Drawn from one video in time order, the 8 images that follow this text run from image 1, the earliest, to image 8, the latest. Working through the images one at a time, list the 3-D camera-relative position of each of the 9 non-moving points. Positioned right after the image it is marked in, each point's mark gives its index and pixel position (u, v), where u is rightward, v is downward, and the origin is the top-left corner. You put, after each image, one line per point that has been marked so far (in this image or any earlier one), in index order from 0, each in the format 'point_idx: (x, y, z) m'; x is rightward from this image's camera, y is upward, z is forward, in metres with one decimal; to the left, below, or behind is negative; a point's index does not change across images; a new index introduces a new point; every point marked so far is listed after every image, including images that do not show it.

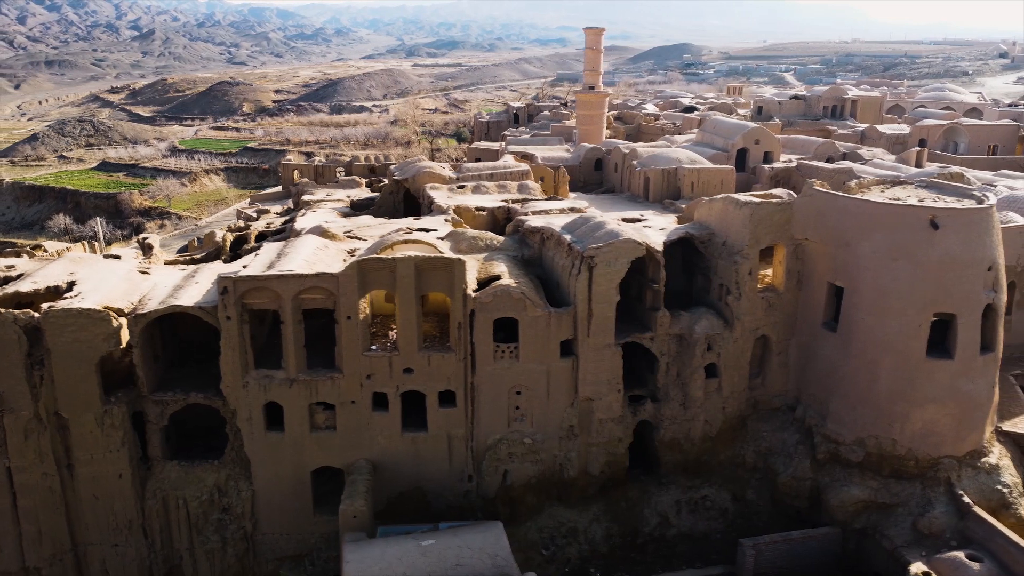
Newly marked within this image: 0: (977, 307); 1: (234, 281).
0: (+10.6, -0.5, +18.9) m
1: (-6.4, +0.2, +19.3) m
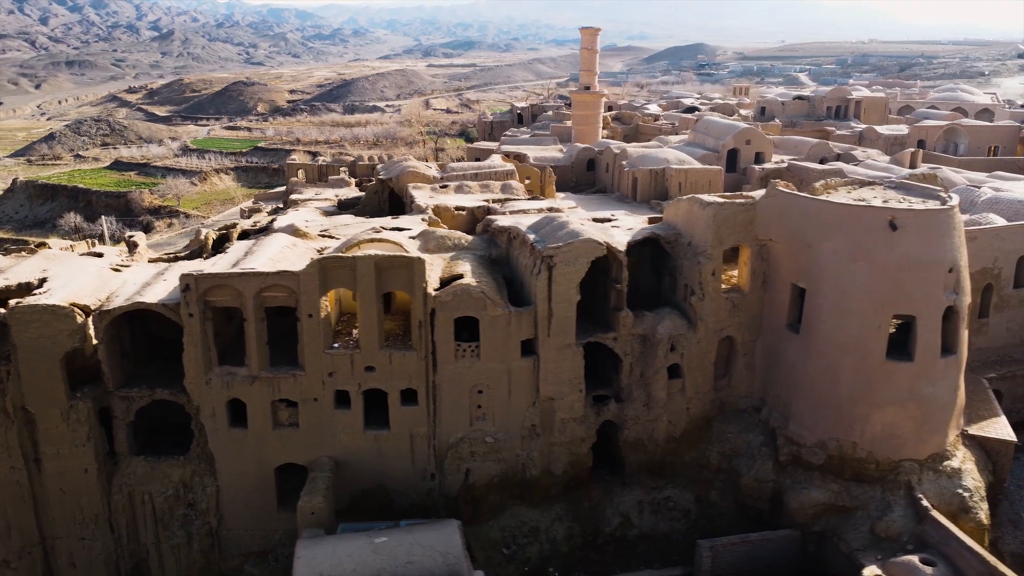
0: (+9.6, -0.5, +18.8) m
1: (-7.4, +0.2, +19.5) m
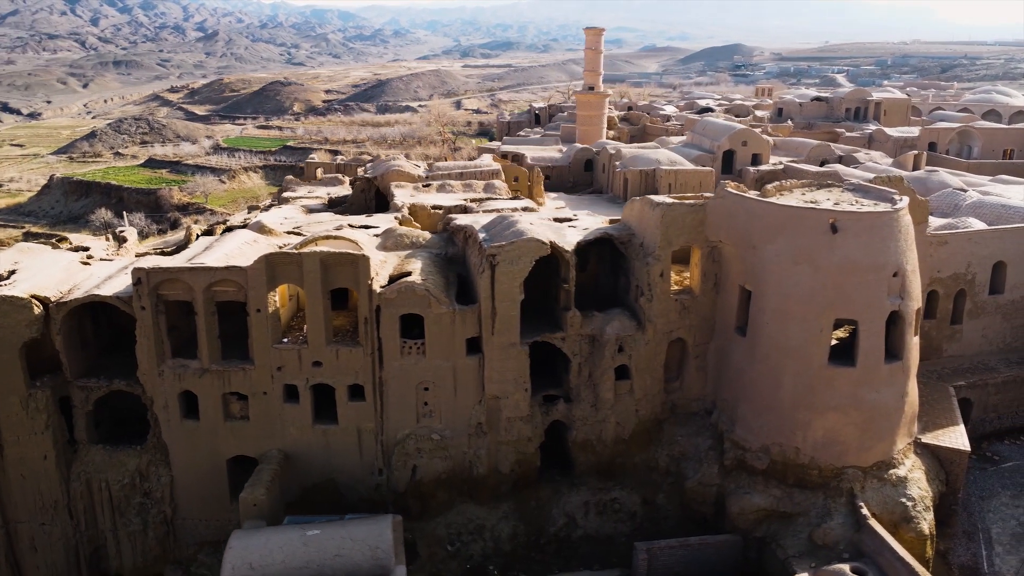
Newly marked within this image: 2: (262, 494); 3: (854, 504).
0: (+8.1, -0.6, +18.4) m
1: (-8.8, +0.4, +20.0) m
2: (-5.8, -4.8, +19.5) m
3: (+7.7, -4.9, +18.6) m
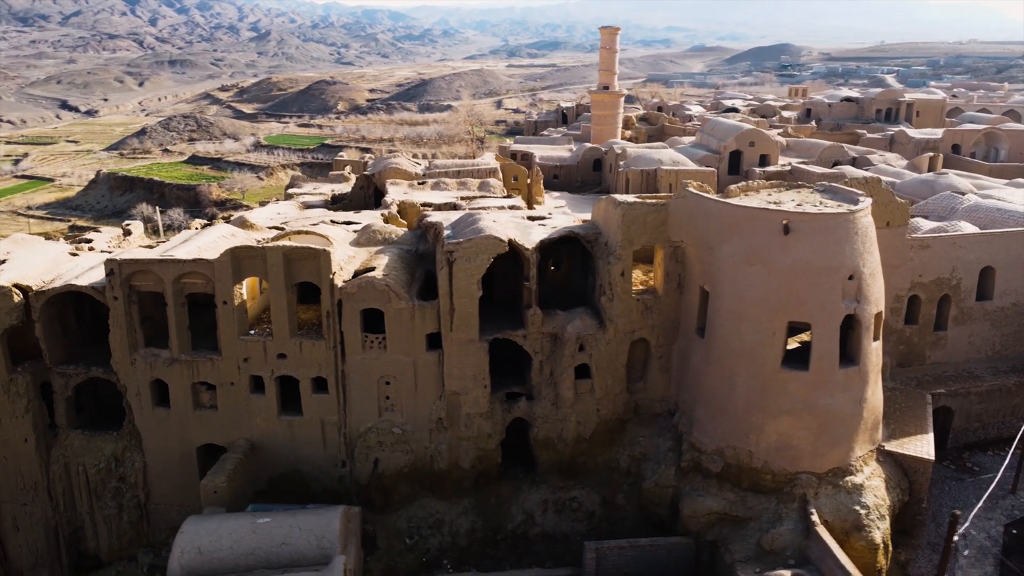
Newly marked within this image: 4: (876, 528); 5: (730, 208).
0: (+7.0, -0.7, +18.1) m
1: (-9.8, +0.6, +20.6) m
2: (-7.0, -4.7, +20.0) m
3: (+6.5, -4.9, +18.3) m
4: (+7.9, -5.2, +18.1) m
5: (+4.9, +1.8, +18.7) m
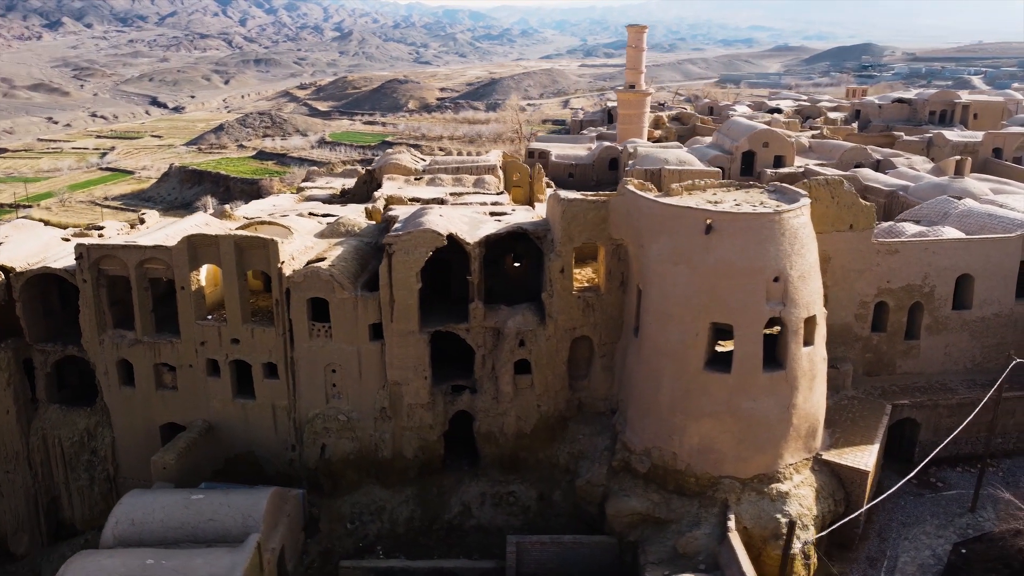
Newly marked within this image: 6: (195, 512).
0: (+5.2, -0.7, +17.7) m
1: (-11.2, +1.0, +21.8) m
2: (-8.6, -4.3, +20.9) m
3: (+4.6, -4.9, +18.0) m
4: (+6.0, -5.3, +17.6) m
5: (+3.3, +1.8, +18.5) m
6: (-7.2, -5.1, +19.0) m
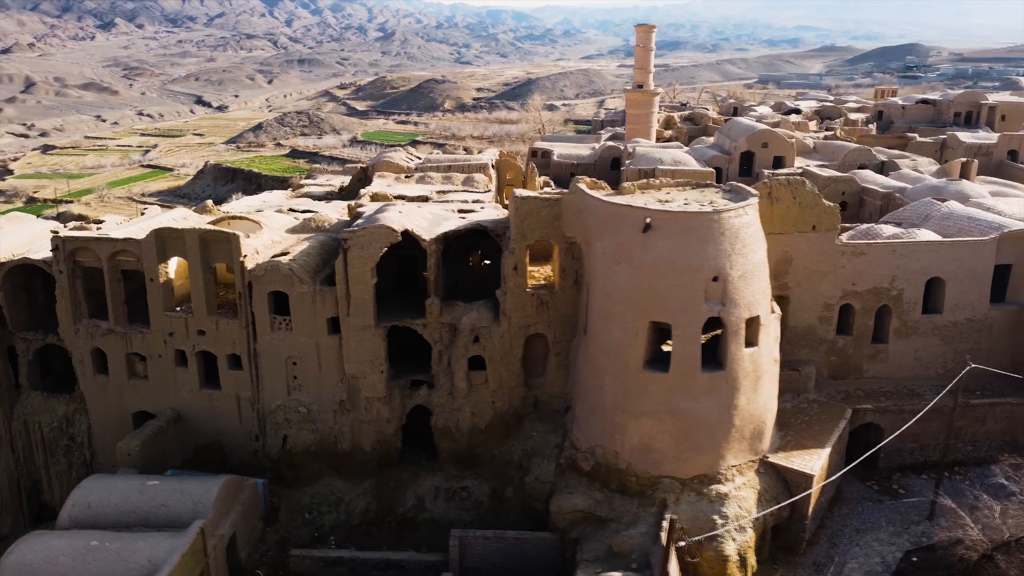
0: (+3.9, -0.7, +17.6) m
1: (-12.2, +1.3, +22.6) m
2: (-9.8, -4.1, +21.5) m
3: (+3.2, -4.9, +17.9) m
4: (+4.6, -5.3, +17.5) m
5: (+2.0, +1.8, +18.5) m
6: (-8.6, -4.9, +19.5) m
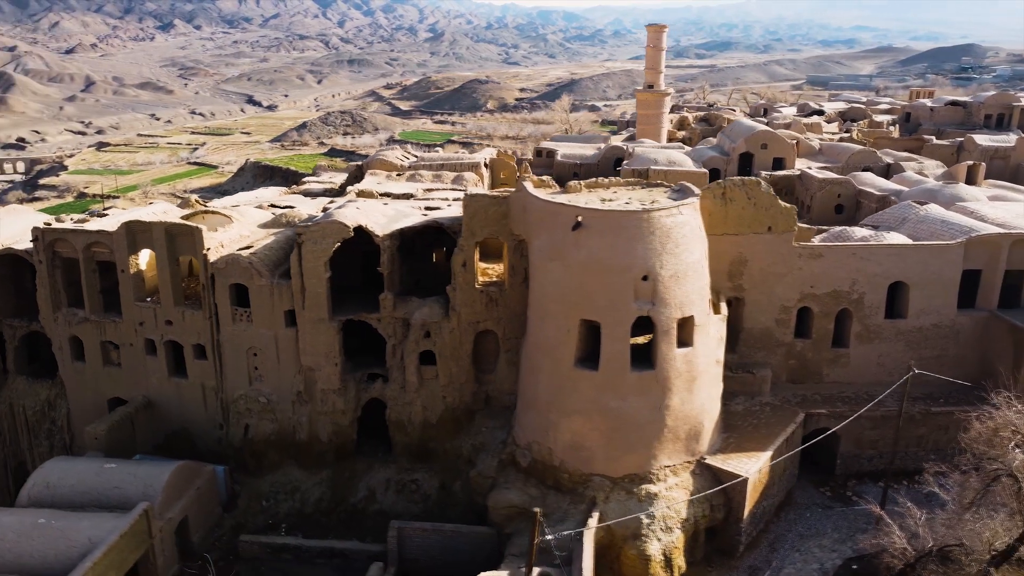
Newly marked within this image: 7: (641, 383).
0: (+2.4, -0.6, +17.6) m
1: (-13.4, +1.6, +23.5) m
2: (-11.1, -3.8, +22.4) m
3: (+1.7, -4.9, +18.0) m
4: (+3.0, -5.3, +17.4) m
5: (+0.6, +1.9, +18.6) m
6: (-10.0, -4.7, +20.2) m
7: (+2.8, -2.0, +17.9) m
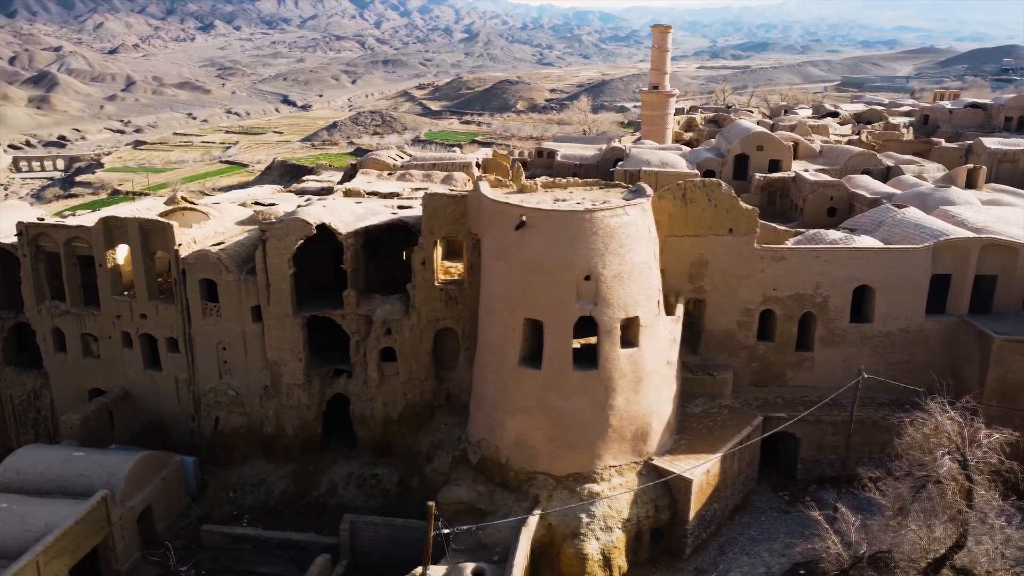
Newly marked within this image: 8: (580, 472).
0: (+1.2, -0.6, +17.6) m
1: (-14.3, +1.8, +24.3) m
2: (-12.1, -3.6, +23.0) m
3: (+0.4, -4.9, +18.1) m
4: (+1.7, -5.3, +17.5) m
5: (-0.5, +1.9, +18.7) m
6: (-11.1, -4.5, +20.8) m
7: (+1.6, -2.0, +17.9) m
8: (+1.5, -4.1, +18.3) m
